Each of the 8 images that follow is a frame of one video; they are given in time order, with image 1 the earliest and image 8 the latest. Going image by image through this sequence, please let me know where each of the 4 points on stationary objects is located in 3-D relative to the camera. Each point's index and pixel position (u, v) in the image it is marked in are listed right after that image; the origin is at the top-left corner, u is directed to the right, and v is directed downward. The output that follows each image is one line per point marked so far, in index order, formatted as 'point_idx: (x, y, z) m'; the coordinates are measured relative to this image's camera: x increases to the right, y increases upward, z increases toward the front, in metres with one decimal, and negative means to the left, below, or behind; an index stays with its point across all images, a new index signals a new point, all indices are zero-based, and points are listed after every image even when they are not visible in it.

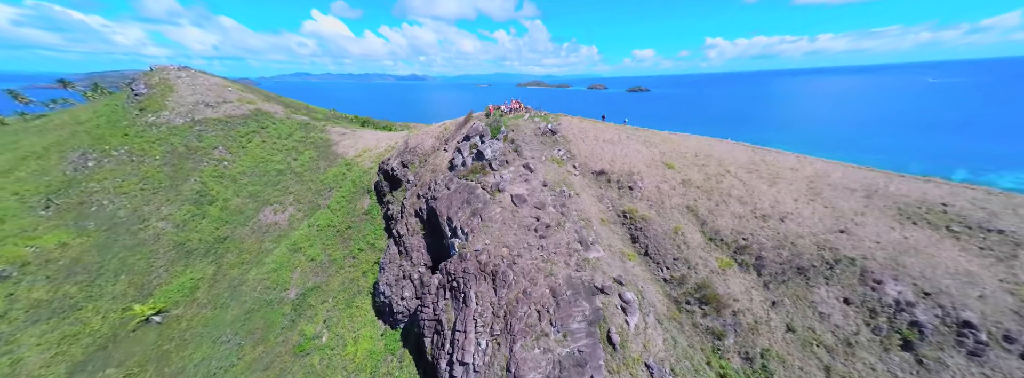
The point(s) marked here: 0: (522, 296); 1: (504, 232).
0: (+0.5, -7.4, +17.6) m
1: (-0.9, -3.3, +19.8) m
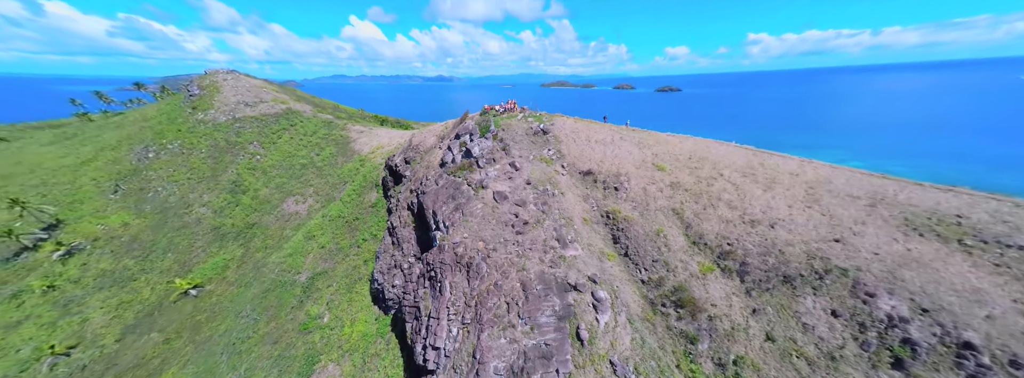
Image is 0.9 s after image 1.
0: (-1.5, -7.2, +18.6) m
1: (-2.6, -3.0, +20.8) m
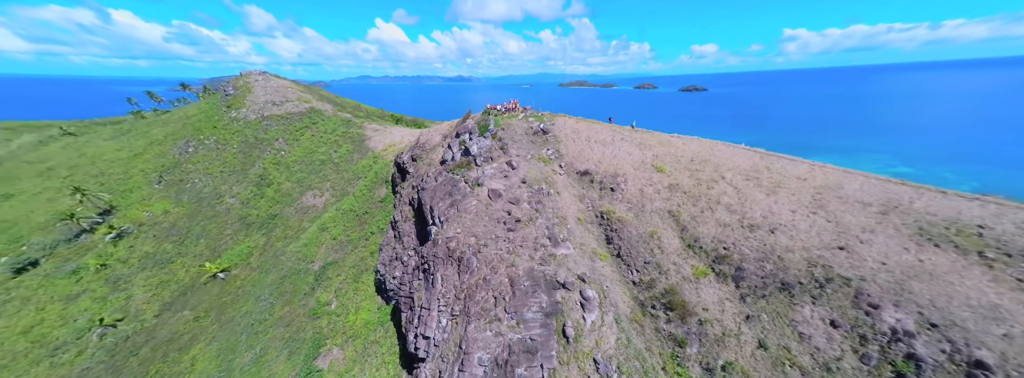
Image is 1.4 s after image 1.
0: (-2.3, -7.0, +19.3) m
1: (-3.3, -2.8, +21.6) m
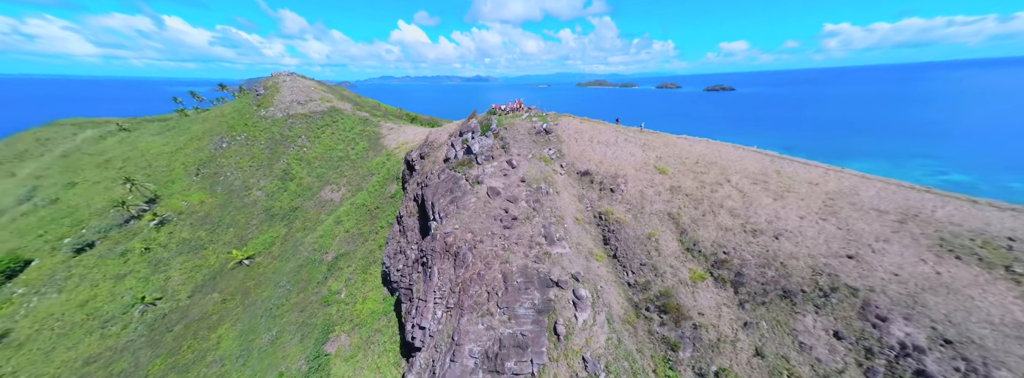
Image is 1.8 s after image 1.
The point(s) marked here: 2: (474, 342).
0: (-2.8, -6.8, +19.9) m
1: (-3.5, -2.5, +22.3) m
2: (-2.6, -10.6, +17.8) m
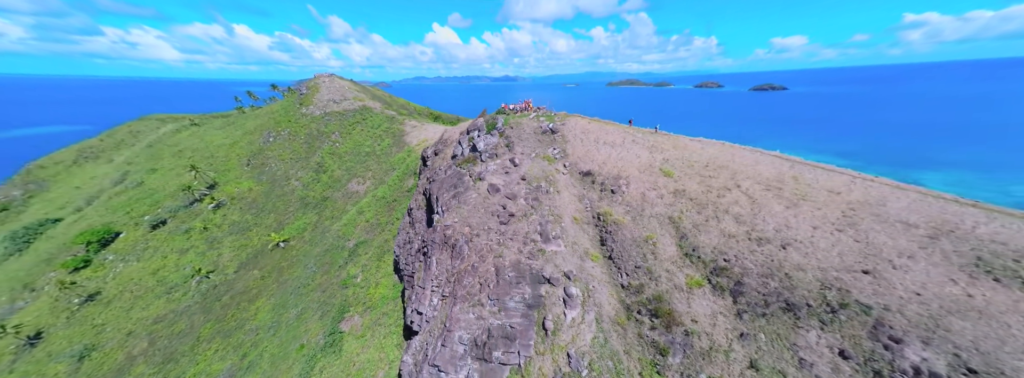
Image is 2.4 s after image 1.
0: (-3.4, -6.4, +20.9) m
1: (-3.7, -2.2, +23.3) m
2: (-3.5, -10.2, +18.8) m
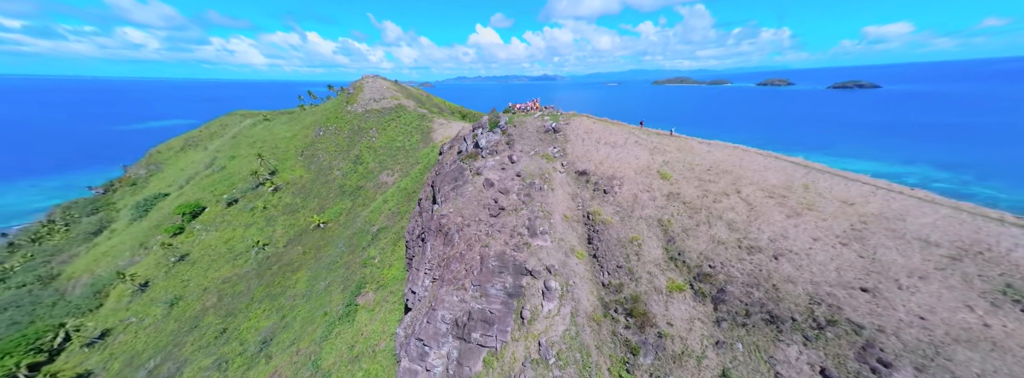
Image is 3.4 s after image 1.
0: (-4.6, -5.8, +22.7) m
1: (-4.4, -1.6, +25.1) m
2: (-5.2, -9.6, +20.7) m
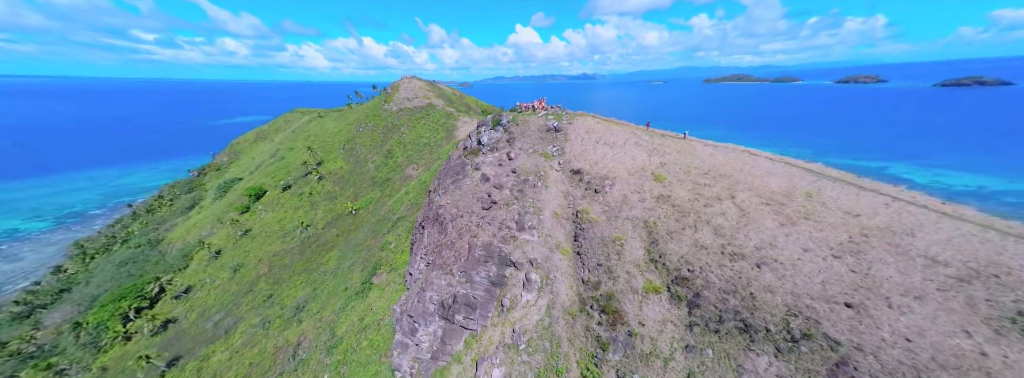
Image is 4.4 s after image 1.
0: (-5.7, -5.1, +24.6) m
1: (-5.0, -0.9, +26.9) m
2: (-6.7, -8.9, +22.6) m
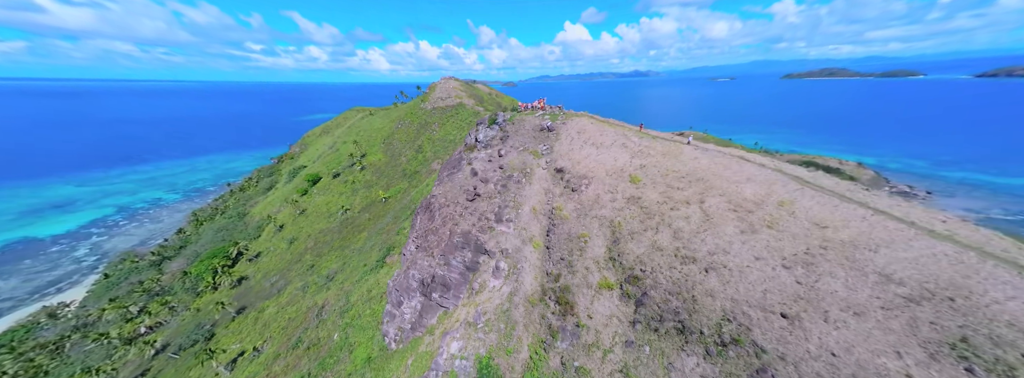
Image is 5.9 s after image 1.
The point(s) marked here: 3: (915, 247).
0: (-7.8, -4.3, +27.4) m
1: (-6.6, -0.1, +29.6) m
2: (-9.2, -8.0, +25.6) m
3: (+22.1, -3.0, +13.6) m
